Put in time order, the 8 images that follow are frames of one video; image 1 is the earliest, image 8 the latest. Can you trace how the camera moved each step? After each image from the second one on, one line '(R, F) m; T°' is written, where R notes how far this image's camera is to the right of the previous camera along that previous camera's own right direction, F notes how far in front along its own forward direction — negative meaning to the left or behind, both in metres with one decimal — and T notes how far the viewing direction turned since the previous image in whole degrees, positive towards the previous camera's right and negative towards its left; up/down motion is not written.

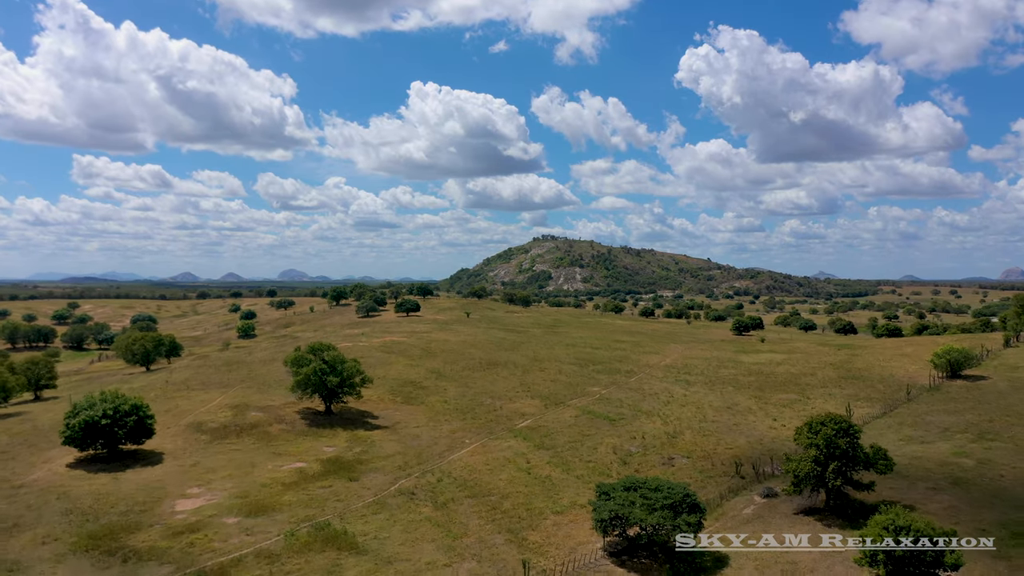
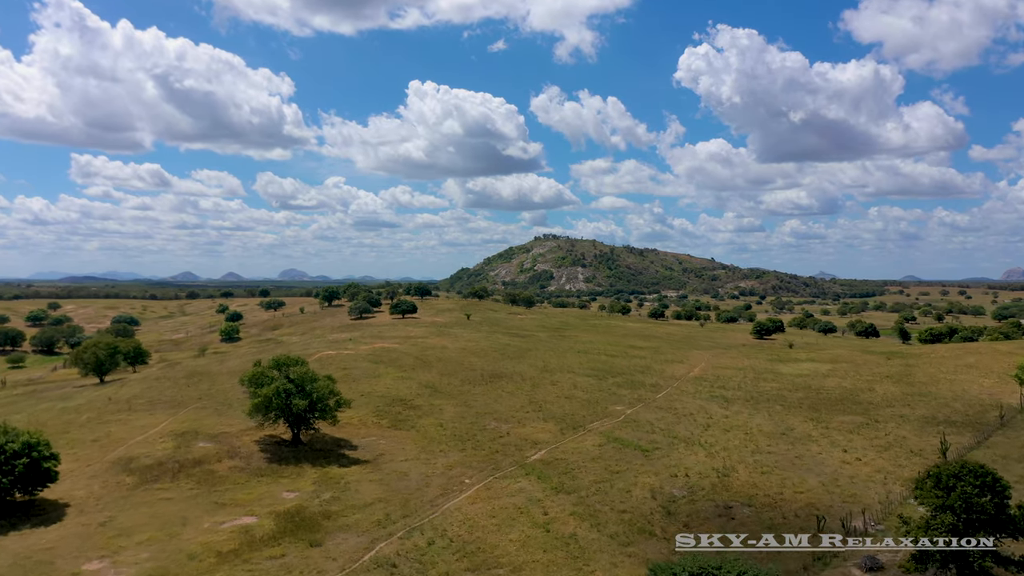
(-1.2, +12.0) m; 0°
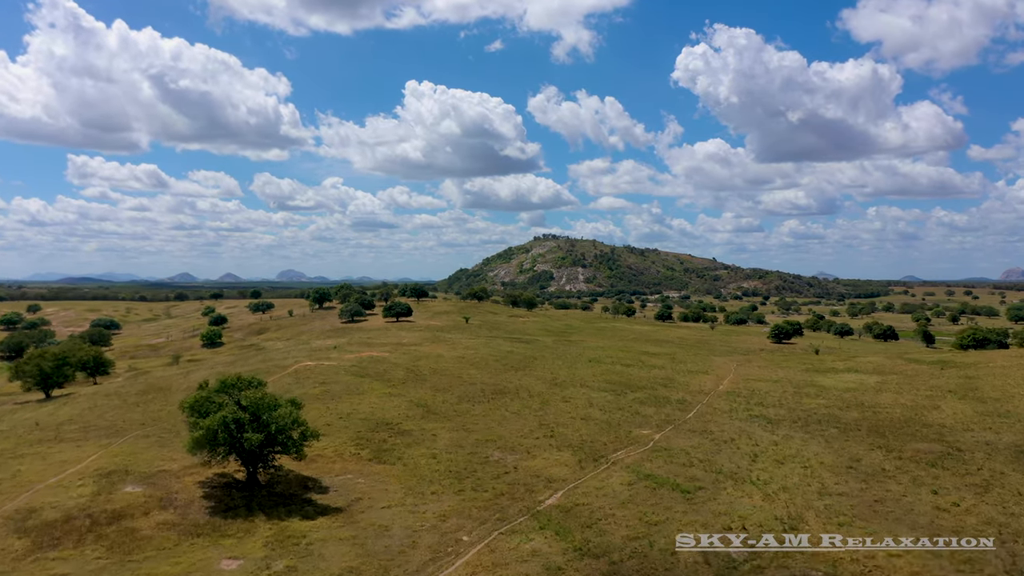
(-1.0, +10.3) m; 0°
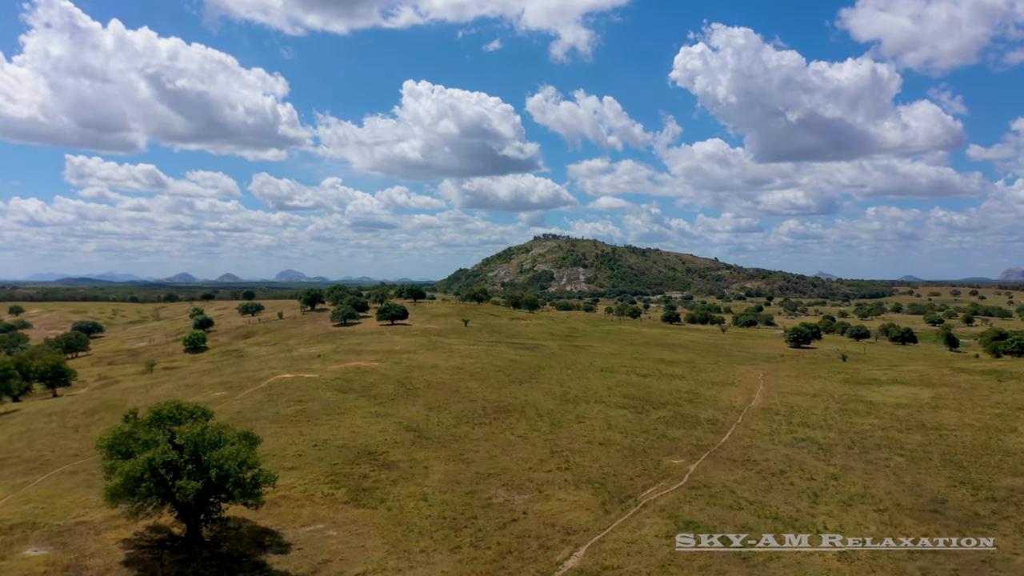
(-0.8, +8.8) m; 0°
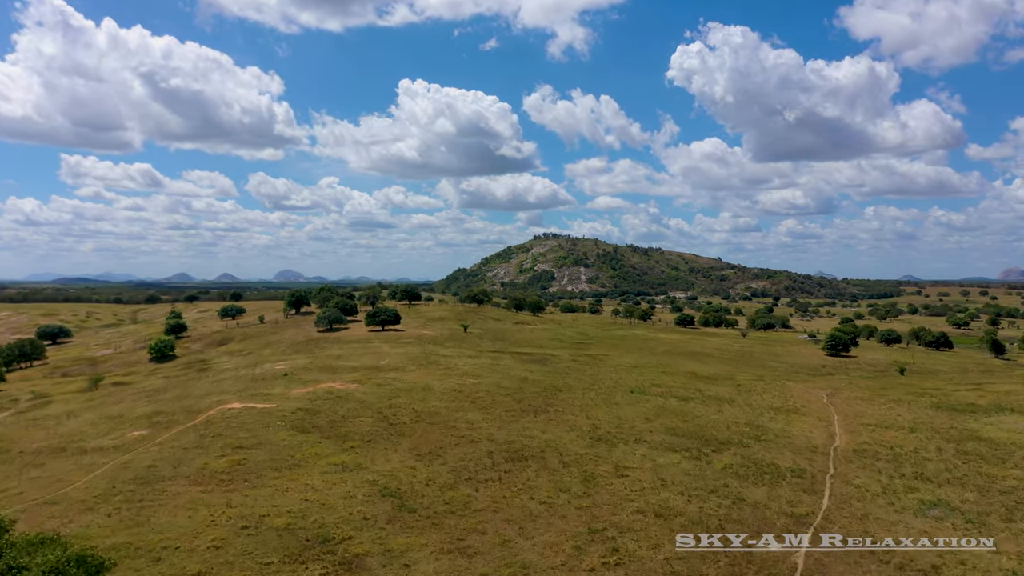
(-1.7, +14.9) m; 0°
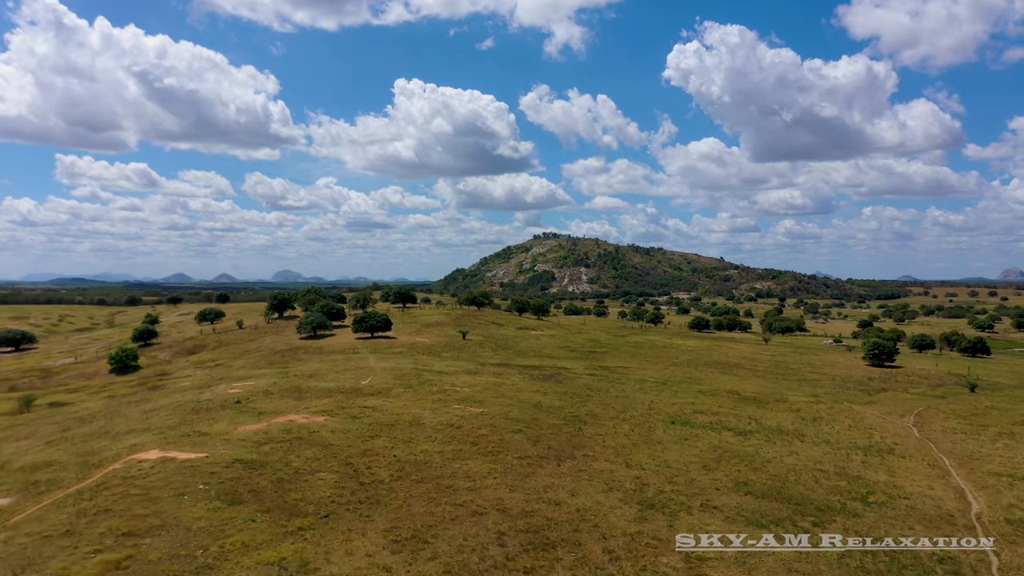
(-1.5, +13.6) m; 0°
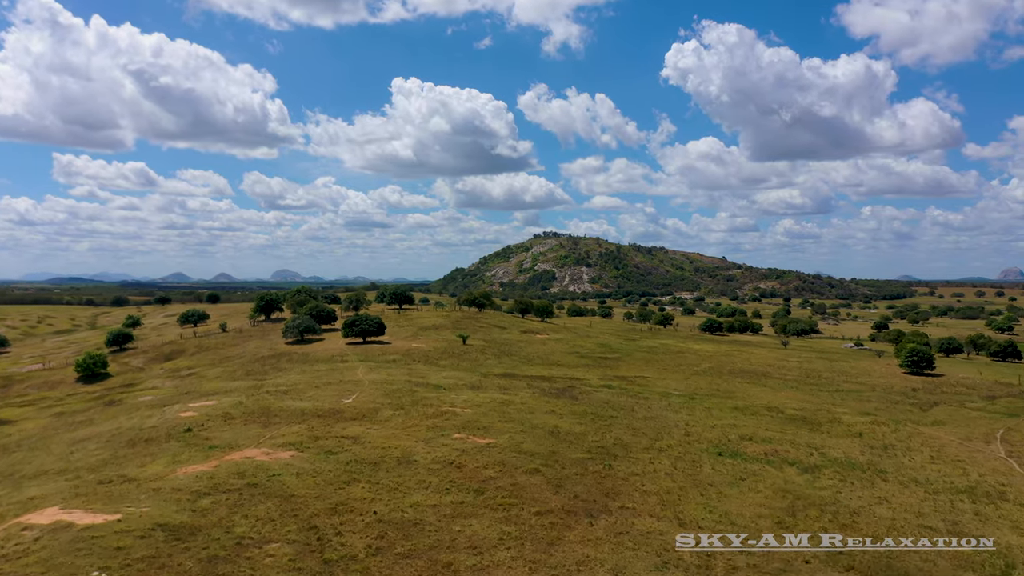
(-1.3, +9.7) m; 0°
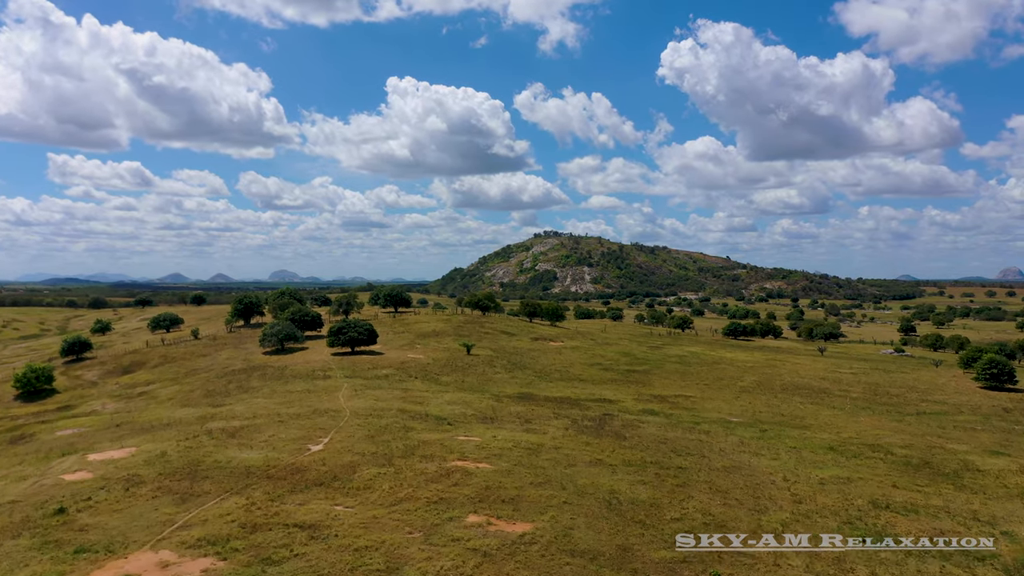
(-2.8, +14.8) m; 0°
